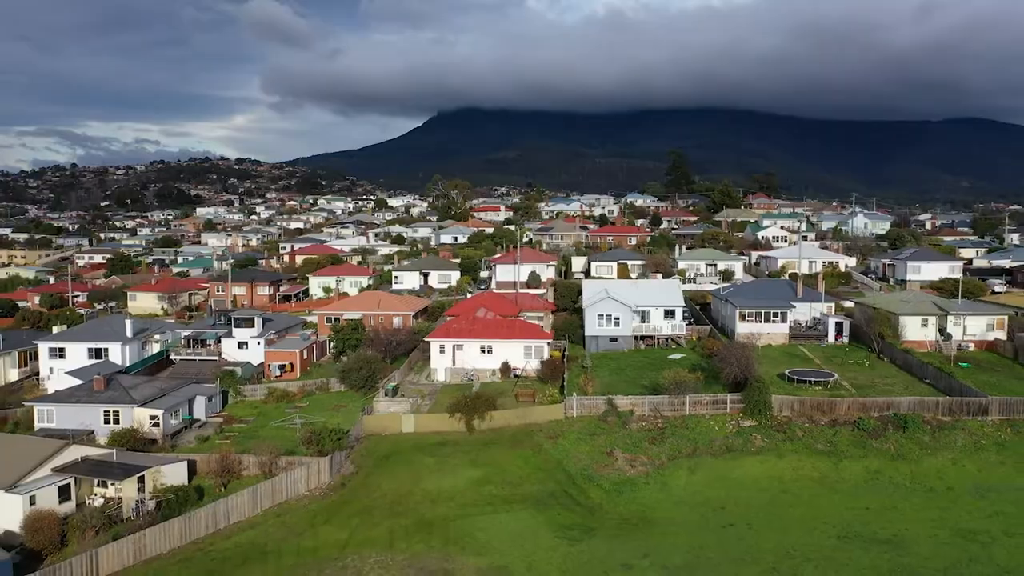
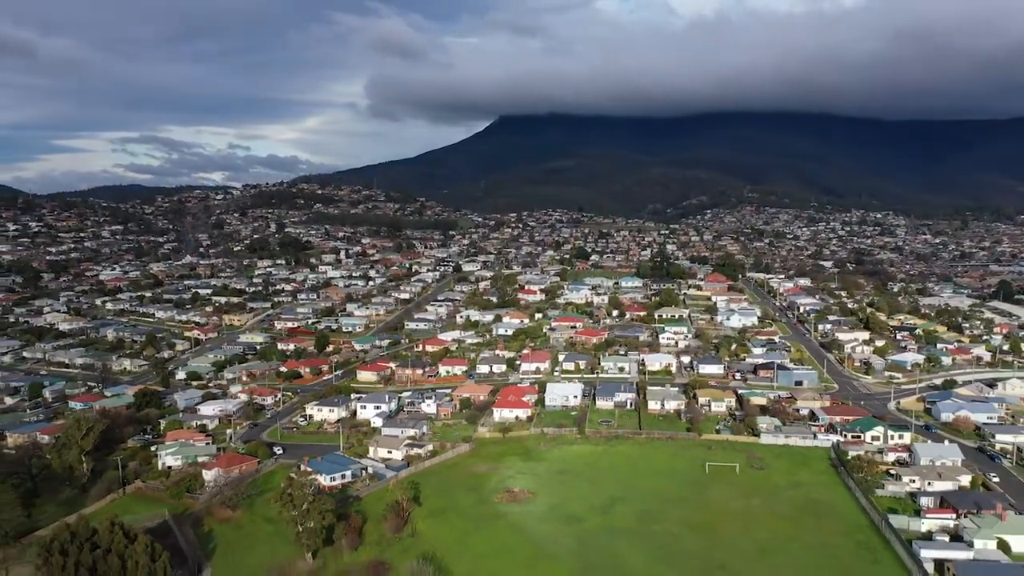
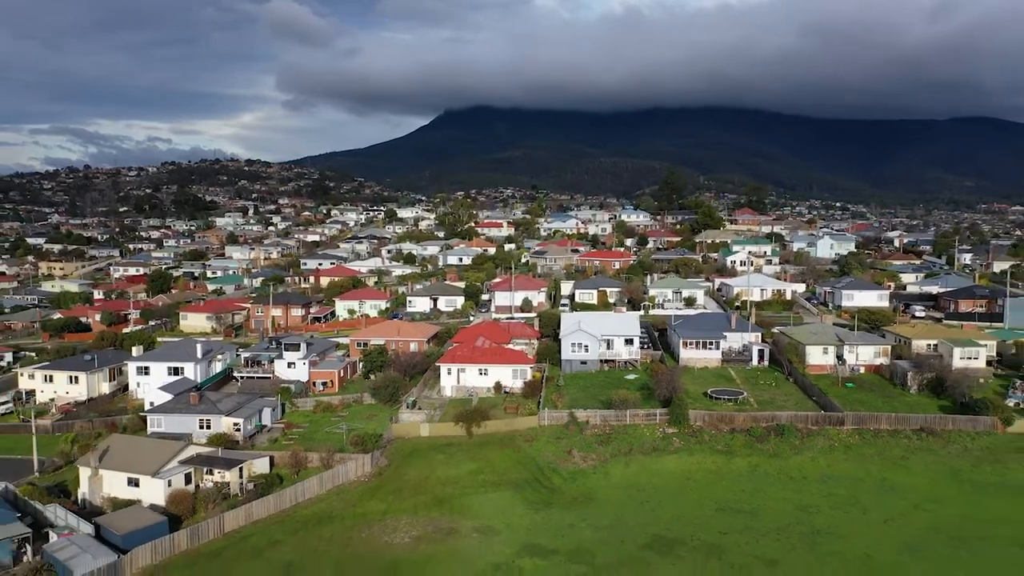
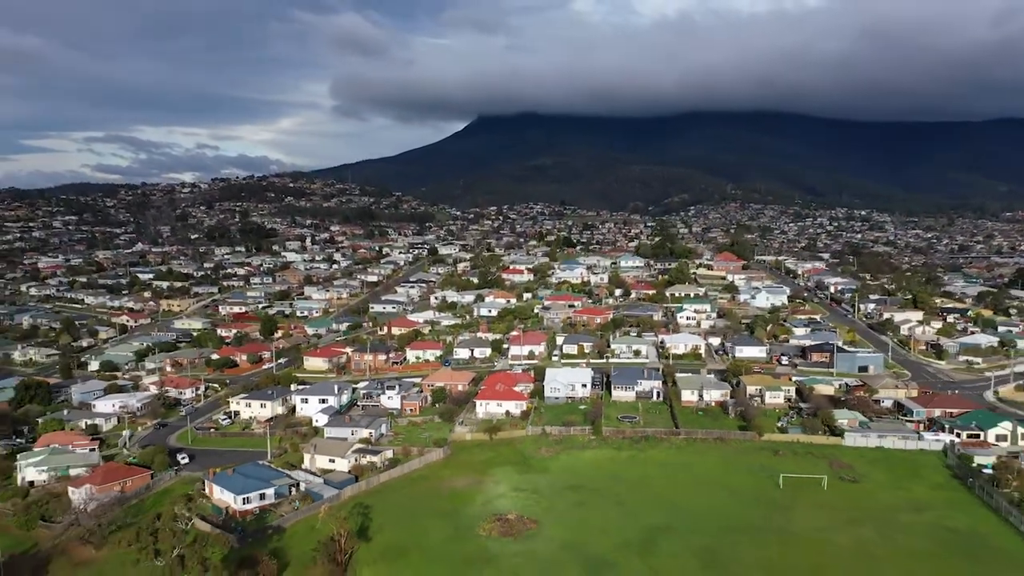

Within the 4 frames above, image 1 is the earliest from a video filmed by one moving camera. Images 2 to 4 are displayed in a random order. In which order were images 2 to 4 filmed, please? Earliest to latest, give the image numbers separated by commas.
3, 4, 2
